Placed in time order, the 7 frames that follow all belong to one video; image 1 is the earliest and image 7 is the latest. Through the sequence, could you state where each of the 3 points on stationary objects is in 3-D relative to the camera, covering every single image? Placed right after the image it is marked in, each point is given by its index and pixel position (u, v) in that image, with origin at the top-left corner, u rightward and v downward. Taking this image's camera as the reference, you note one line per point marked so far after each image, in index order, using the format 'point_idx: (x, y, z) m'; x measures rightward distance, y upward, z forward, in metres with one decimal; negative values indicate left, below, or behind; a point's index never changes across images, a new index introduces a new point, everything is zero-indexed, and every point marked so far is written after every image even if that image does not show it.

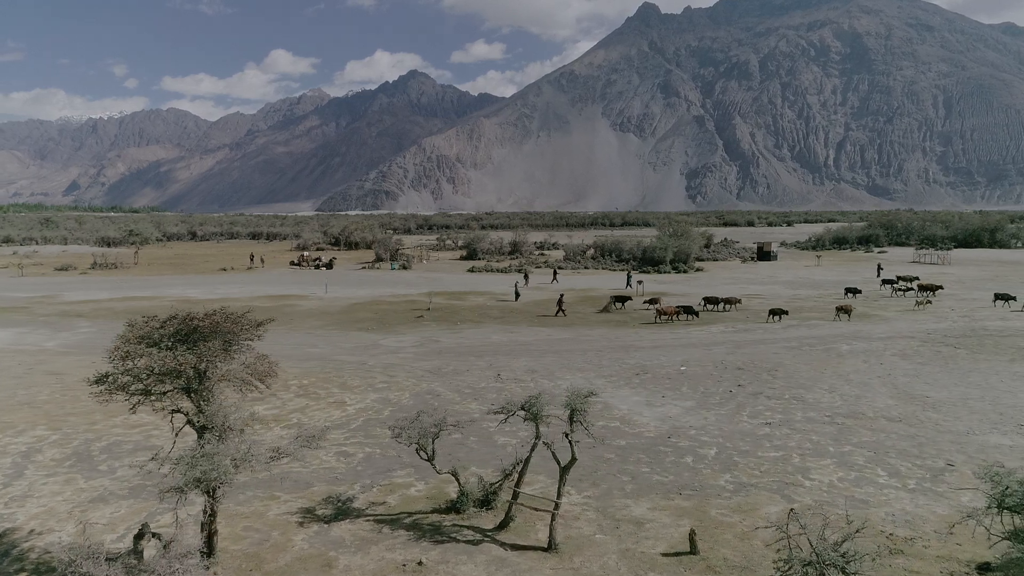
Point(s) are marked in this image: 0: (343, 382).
0: (-3.7, -2.0, +15.2) m
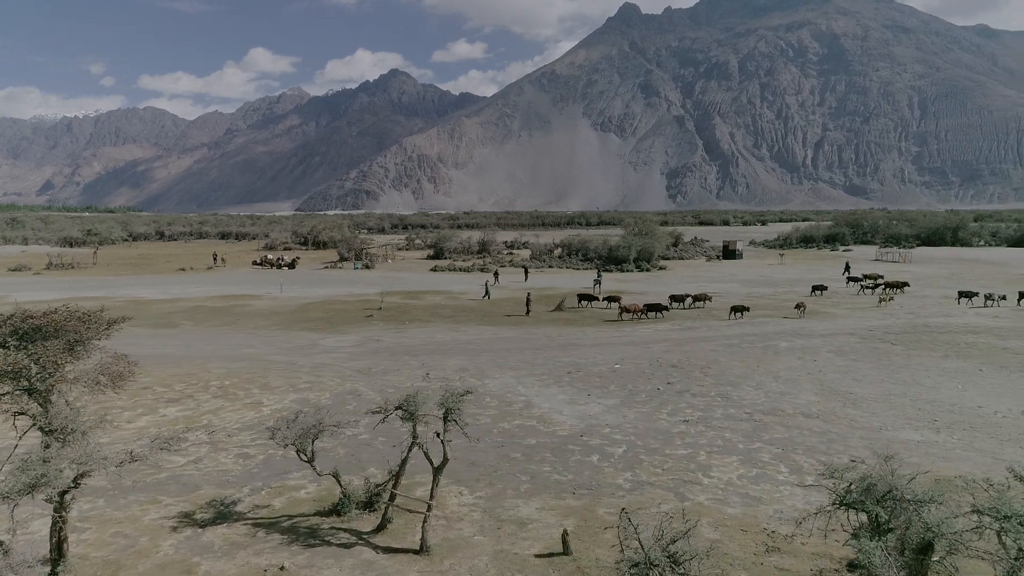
0: (-5.2, -2.0, +14.9) m
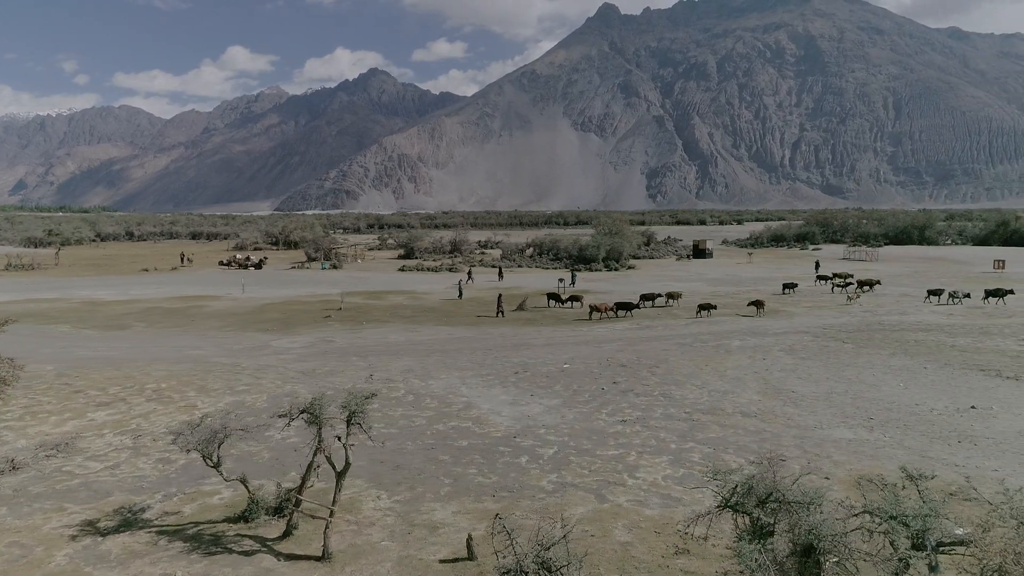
0: (-6.4, -2.0, +14.6) m
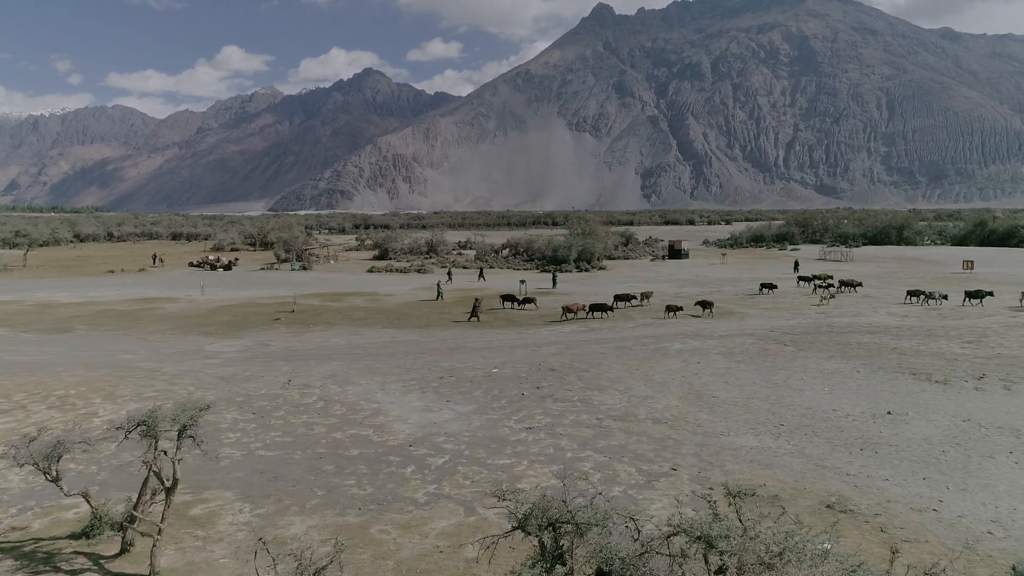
0: (-8.1, -2.1, +14.3) m
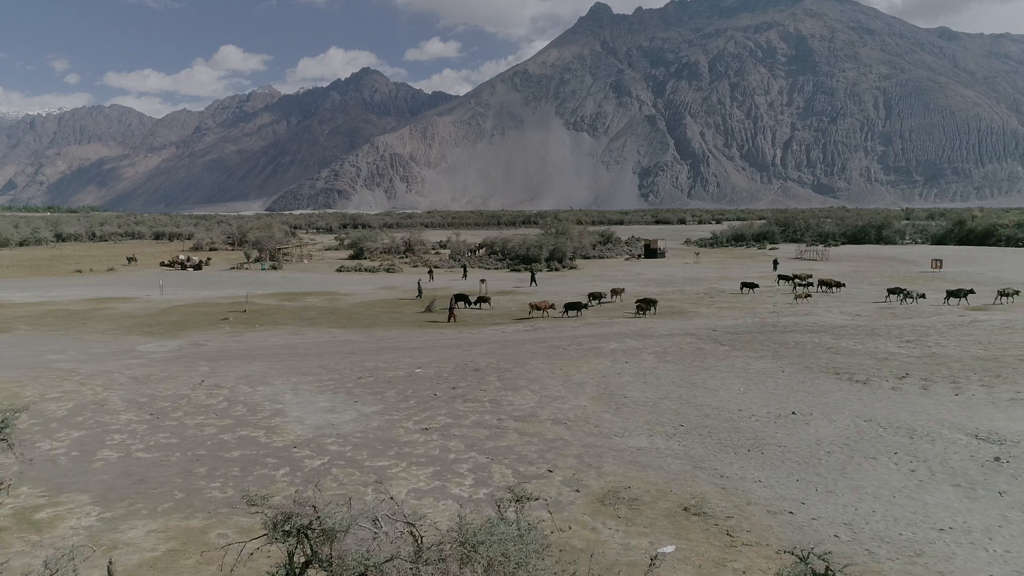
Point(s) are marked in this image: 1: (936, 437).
0: (-9.9, -2.1, +14.1) m
1: (+6.7, -2.3, +11.2) m
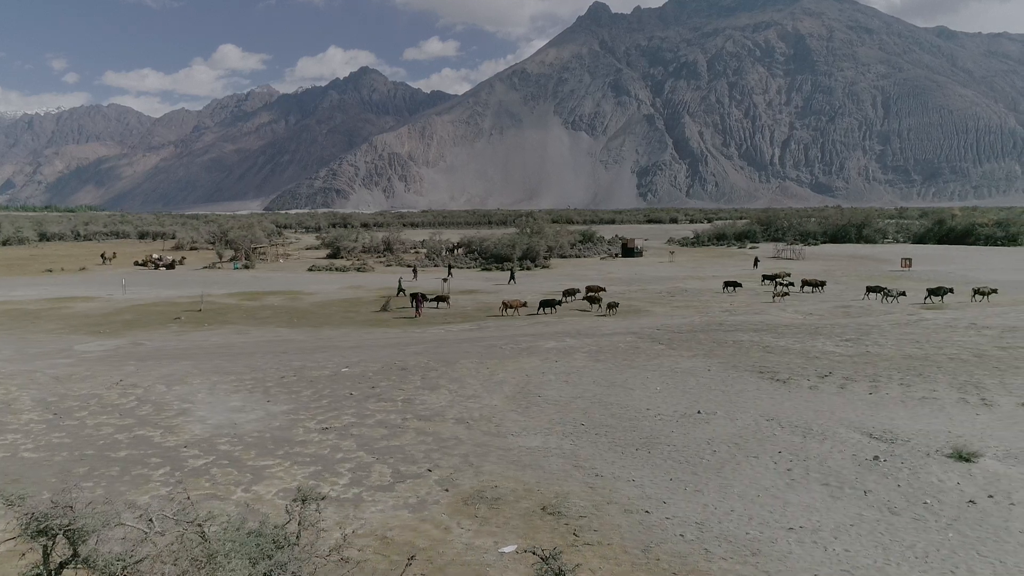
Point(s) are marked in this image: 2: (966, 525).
0: (-11.6, -2.1, +14.0) m
1: (+5.0, -2.3, +11.2) m
2: (+5.1, -2.7, +8.0) m
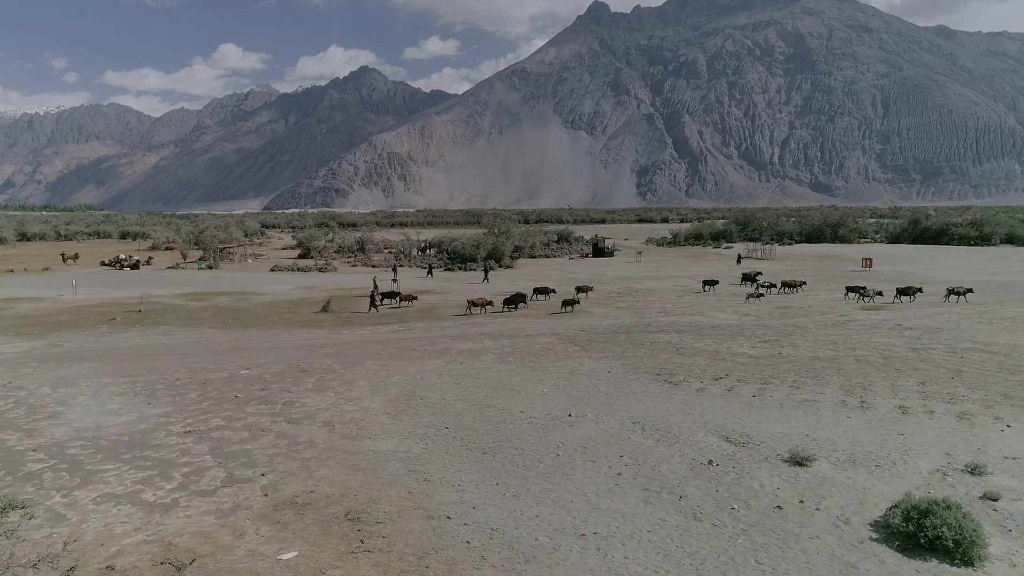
0: (-13.9, -2.1, +14.0) m
1: (+2.7, -2.4, +11.2) m
2: (+2.8, -2.7, +7.9) m
